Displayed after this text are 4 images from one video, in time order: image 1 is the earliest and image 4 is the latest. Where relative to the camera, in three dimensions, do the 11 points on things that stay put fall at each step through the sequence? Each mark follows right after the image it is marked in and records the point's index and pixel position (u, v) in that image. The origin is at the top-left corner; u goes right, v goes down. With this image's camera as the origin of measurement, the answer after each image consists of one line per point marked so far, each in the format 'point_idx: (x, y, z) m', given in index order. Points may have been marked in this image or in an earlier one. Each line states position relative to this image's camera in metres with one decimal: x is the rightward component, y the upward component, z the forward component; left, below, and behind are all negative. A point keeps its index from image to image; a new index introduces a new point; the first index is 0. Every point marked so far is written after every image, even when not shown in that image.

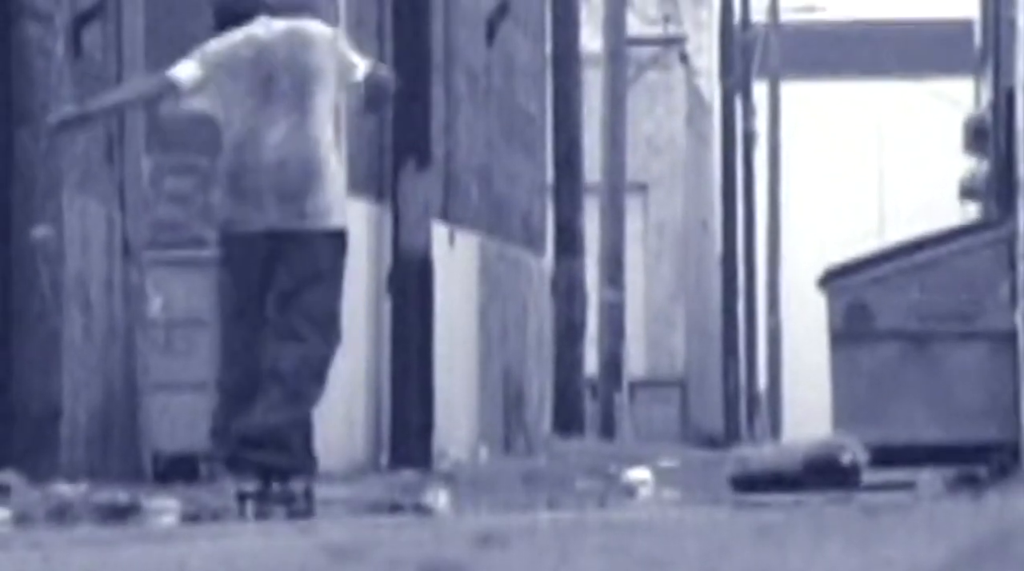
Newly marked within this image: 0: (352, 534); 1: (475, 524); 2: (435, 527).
0: (-0.2, -0.3, +2.8) m
1: (0.0, -0.3, +2.9) m
2: (-0.1, -0.3, +2.9) m
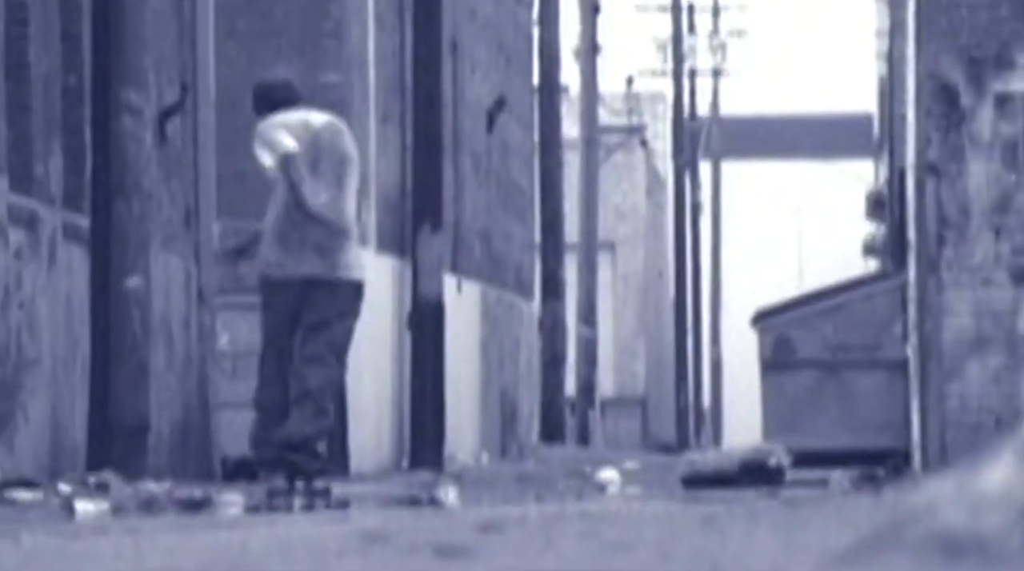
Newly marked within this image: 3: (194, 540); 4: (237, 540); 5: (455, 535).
0: (-0.2, -0.4, +3.5) m
1: (-0.1, -0.4, +3.6) m
2: (-0.1, -0.4, +3.6) m
3: (-0.5, -0.4, +3.5) m
4: (-0.4, -0.4, +3.5) m
5: (-0.1, -0.4, +3.5) m
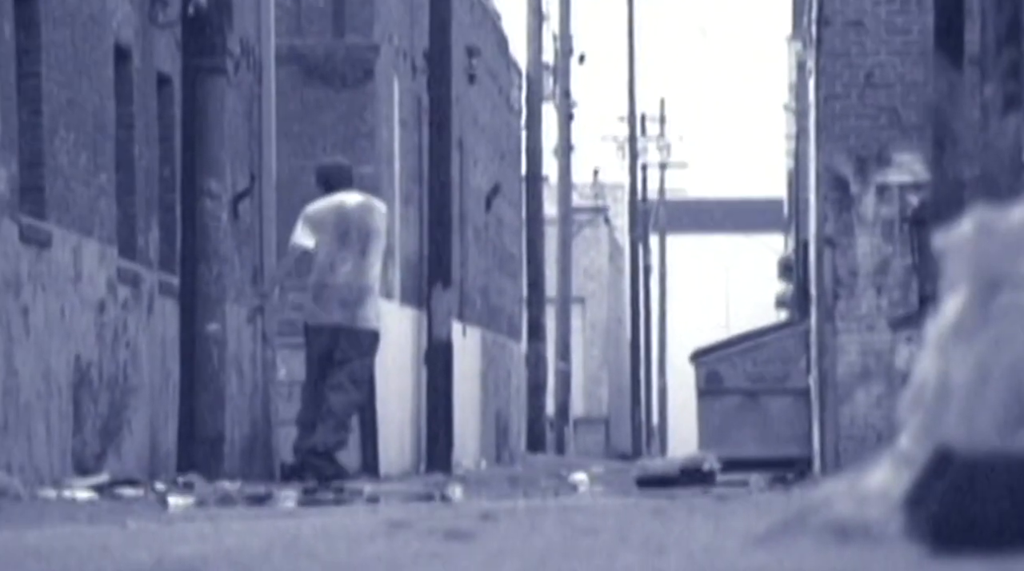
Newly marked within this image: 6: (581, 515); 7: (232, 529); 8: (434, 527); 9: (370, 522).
0: (-0.2, -0.5, +4.6) m
1: (-0.1, -0.5, +4.6) m
2: (-0.1, -0.5, +4.6) m
3: (-0.5, -0.5, +4.5) m
4: (-0.4, -0.5, +4.5) m
5: (-0.1, -0.5, +4.5) m
6: (+0.1, -0.5, +4.5) m
7: (-0.6, -0.5, +4.5) m
8: (-0.2, -0.5, +4.5) m
9: (-0.3, -0.5, +4.5) m
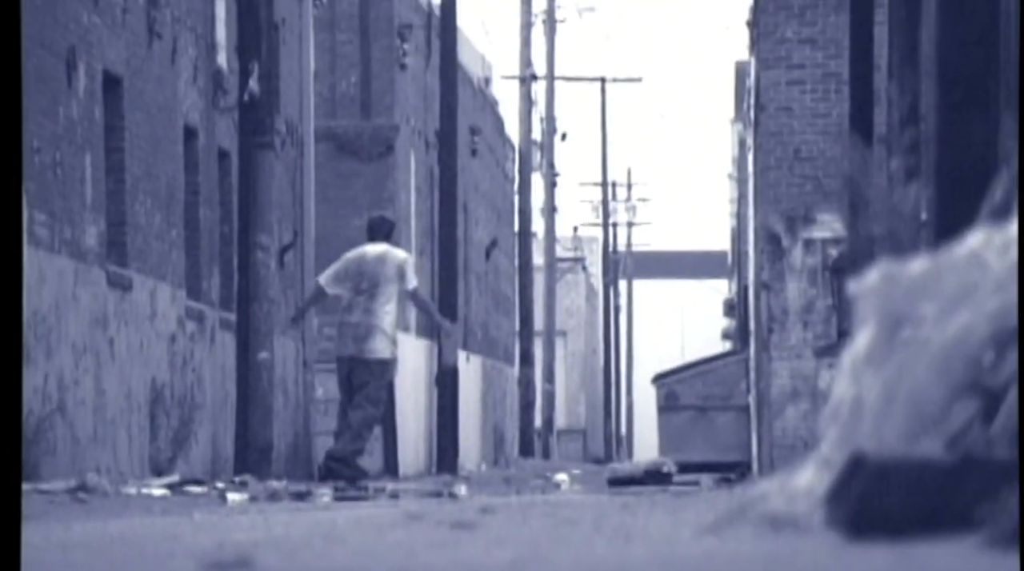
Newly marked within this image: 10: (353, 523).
0: (-0.2, -0.5, +5.6) m
1: (-0.1, -0.6, +5.7) m
2: (-0.1, -0.5, +5.6) m
3: (-0.5, -0.6, +5.5) m
4: (-0.5, -0.6, +5.5) m
5: (-0.1, -0.6, +5.5) m
6: (+0.1, -0.6, +5.5) m
7: (-0.6, -0.6, +5.5) m
8: (-0.2, -0.6, +5.5) m
9: (-0.3, -0.6, +5.5) m
10: (-0.4, -0.6, +5.5) m
